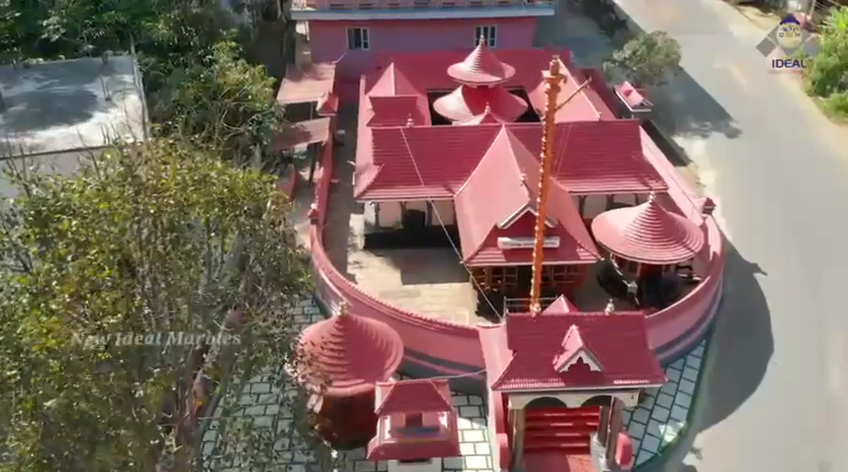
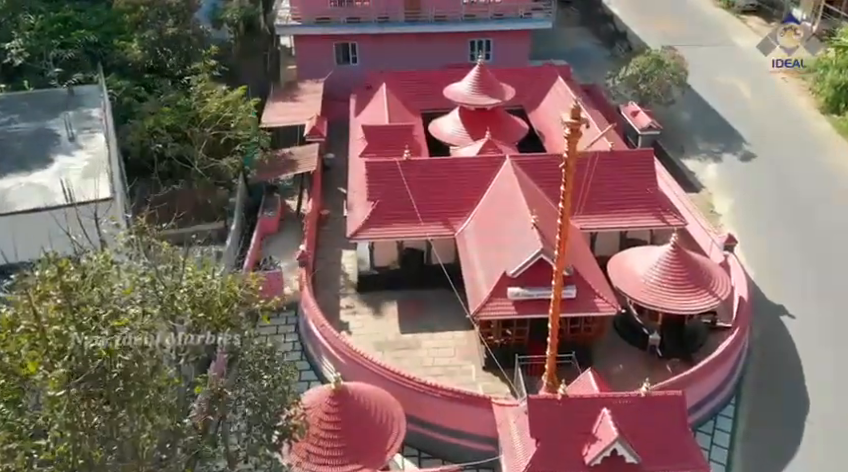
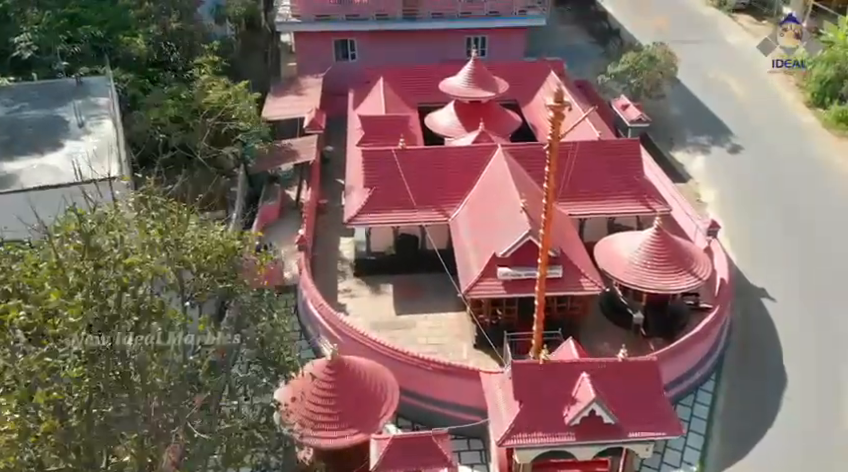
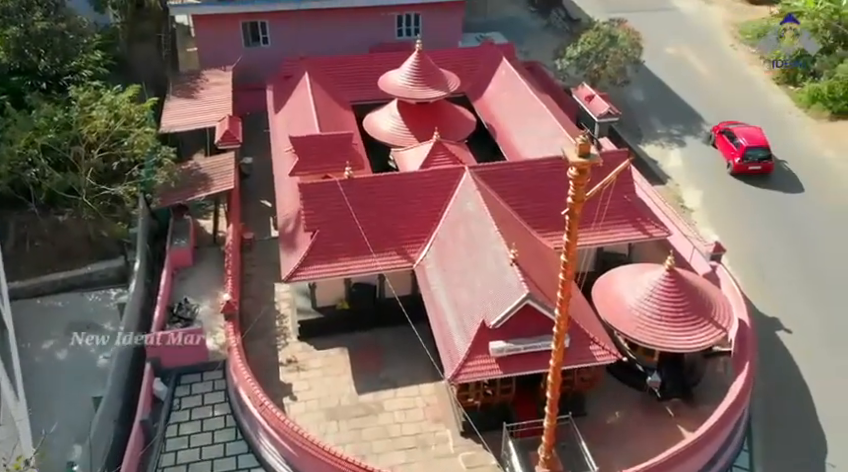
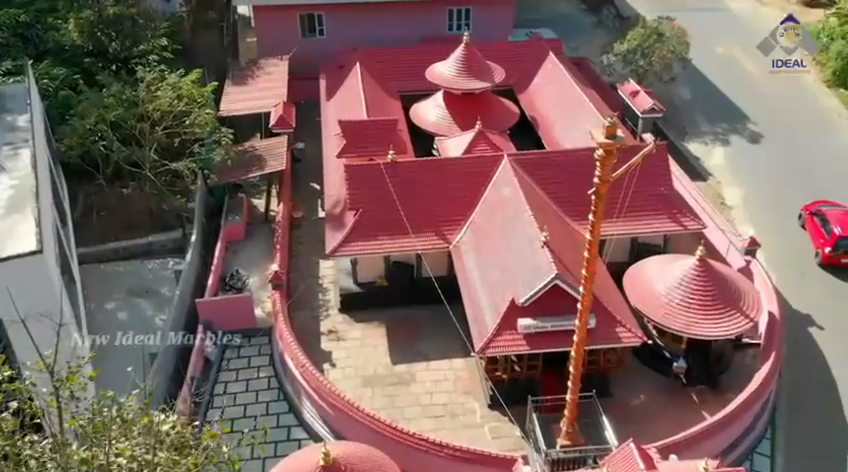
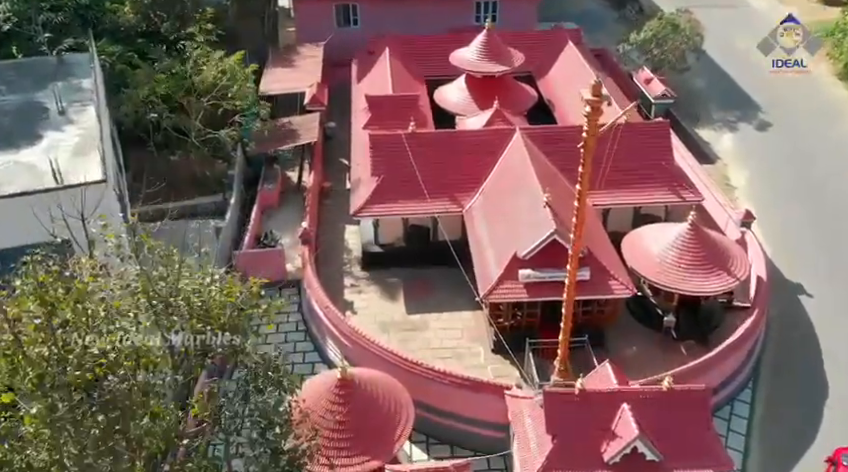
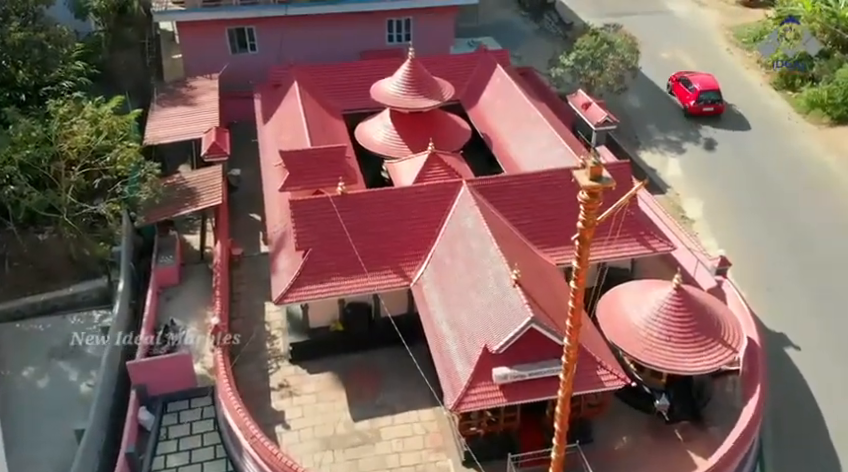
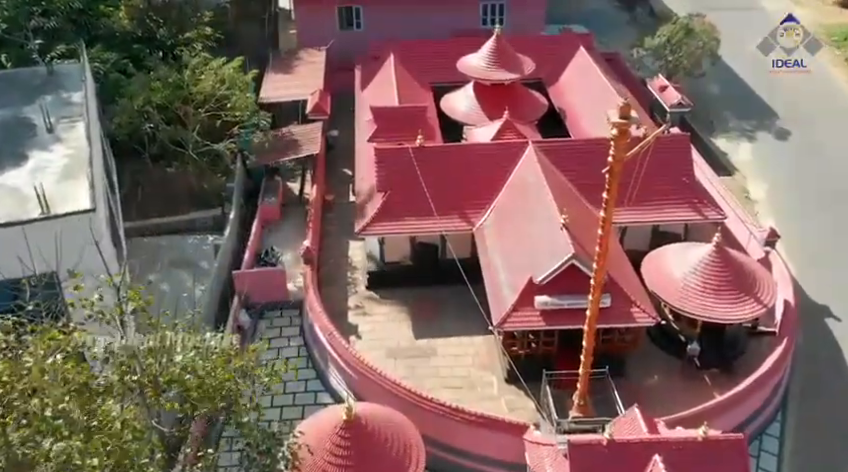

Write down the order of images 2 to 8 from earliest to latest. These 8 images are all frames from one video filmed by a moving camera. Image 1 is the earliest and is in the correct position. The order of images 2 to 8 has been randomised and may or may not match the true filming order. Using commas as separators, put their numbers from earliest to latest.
3, 2, 6, 8, 5, 4, 7
